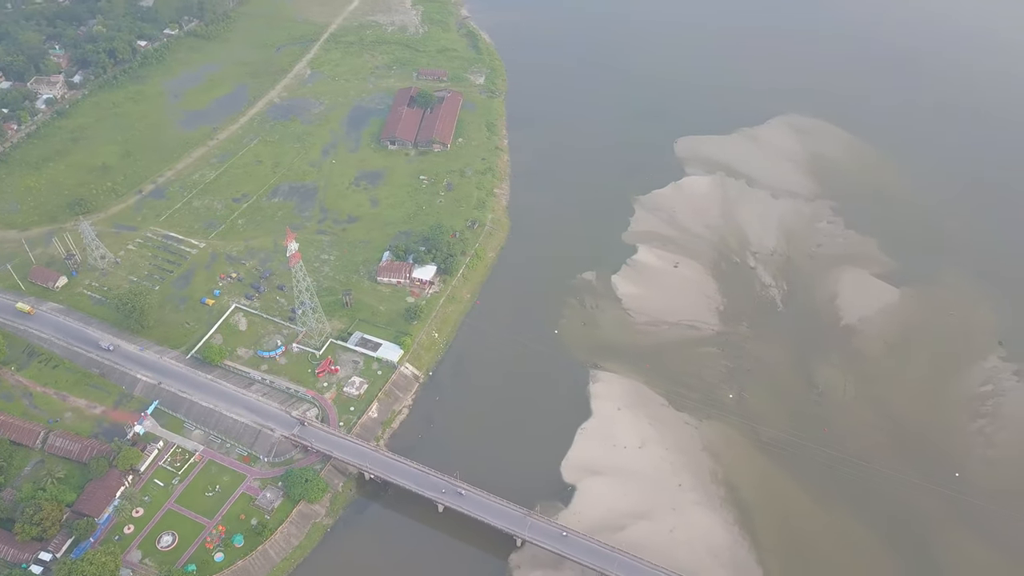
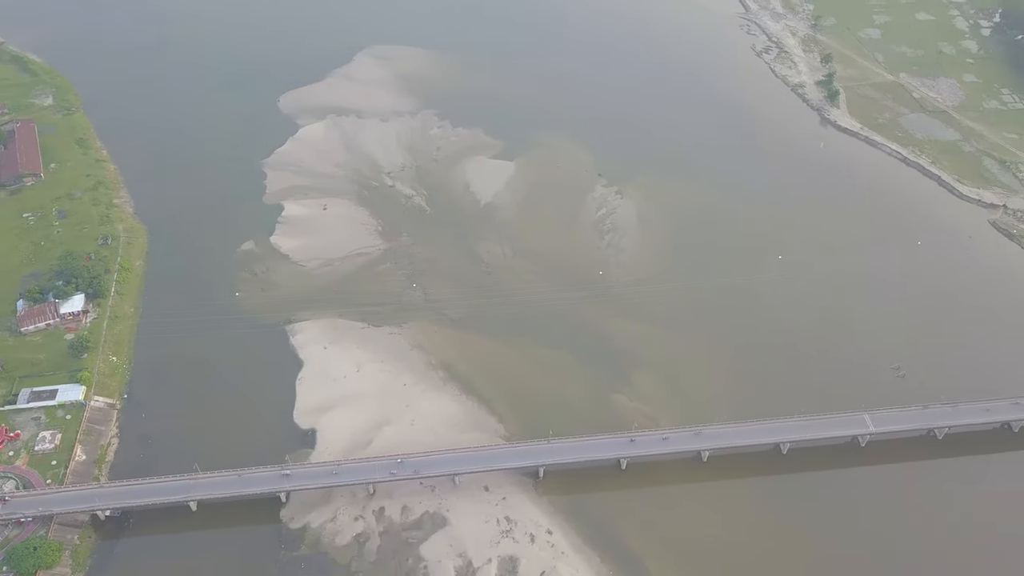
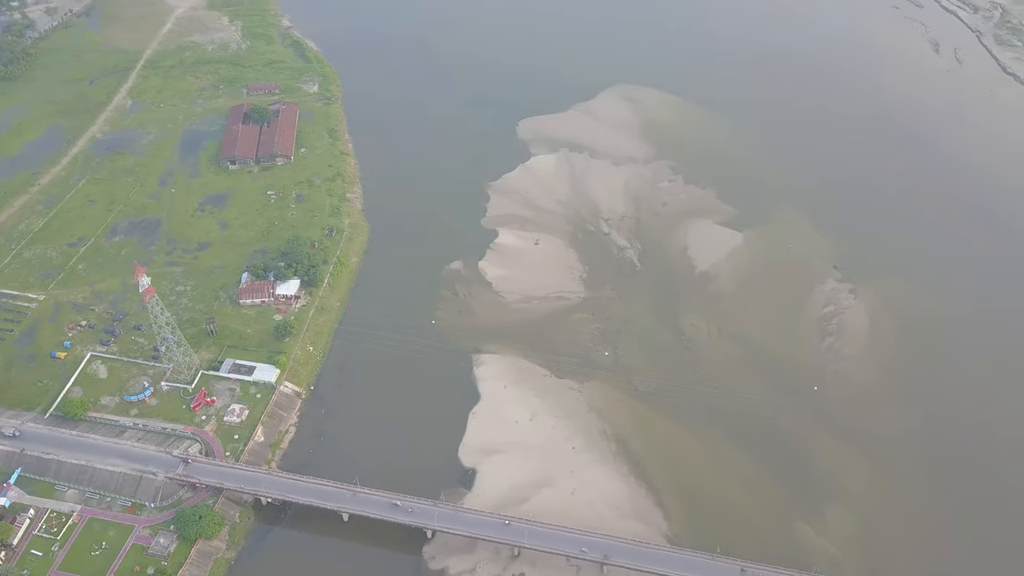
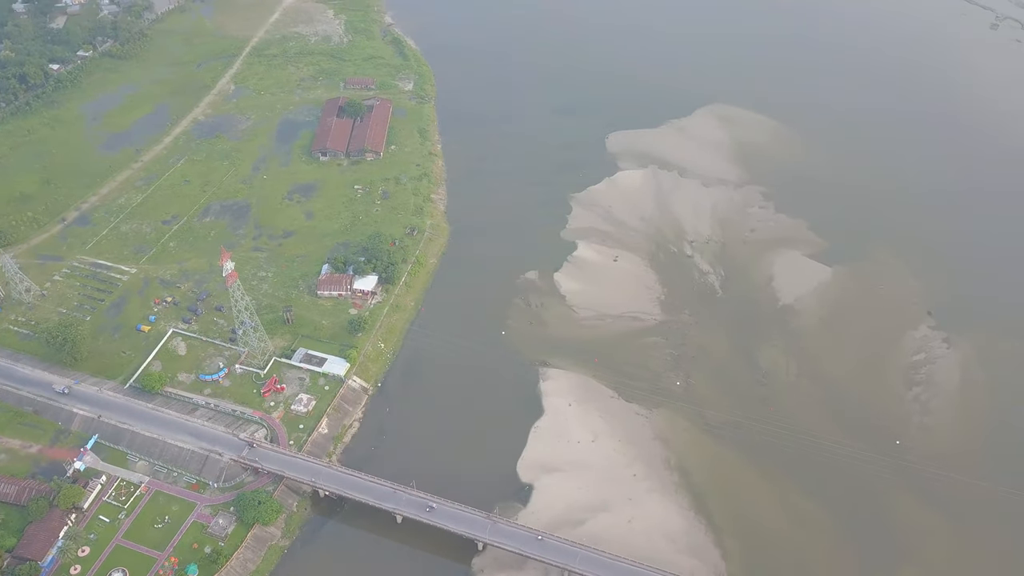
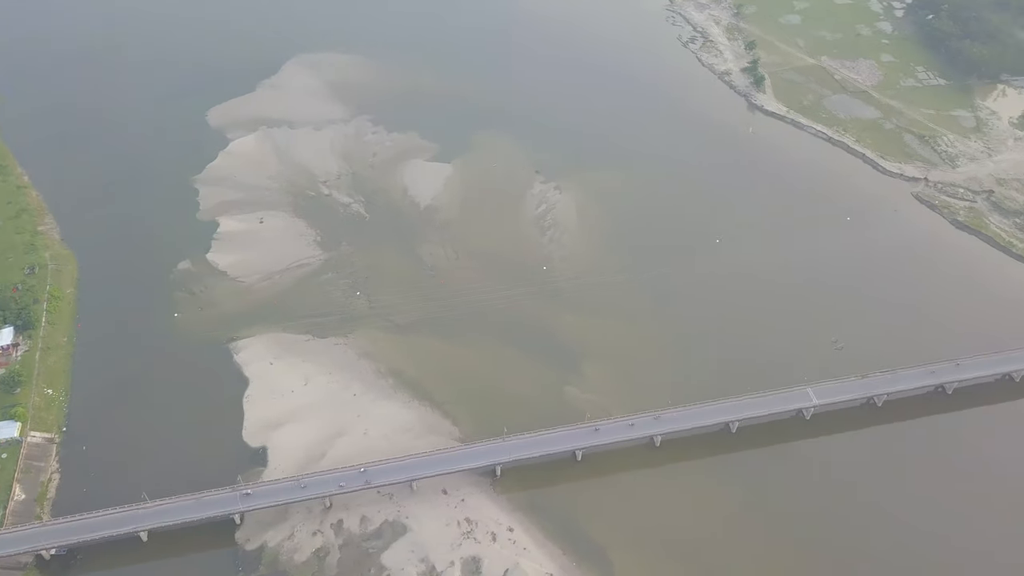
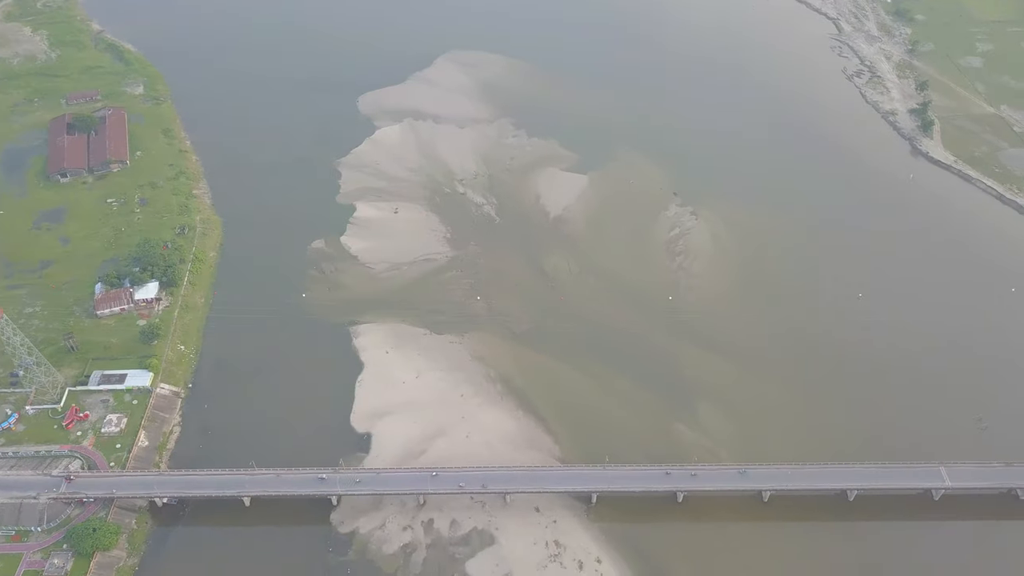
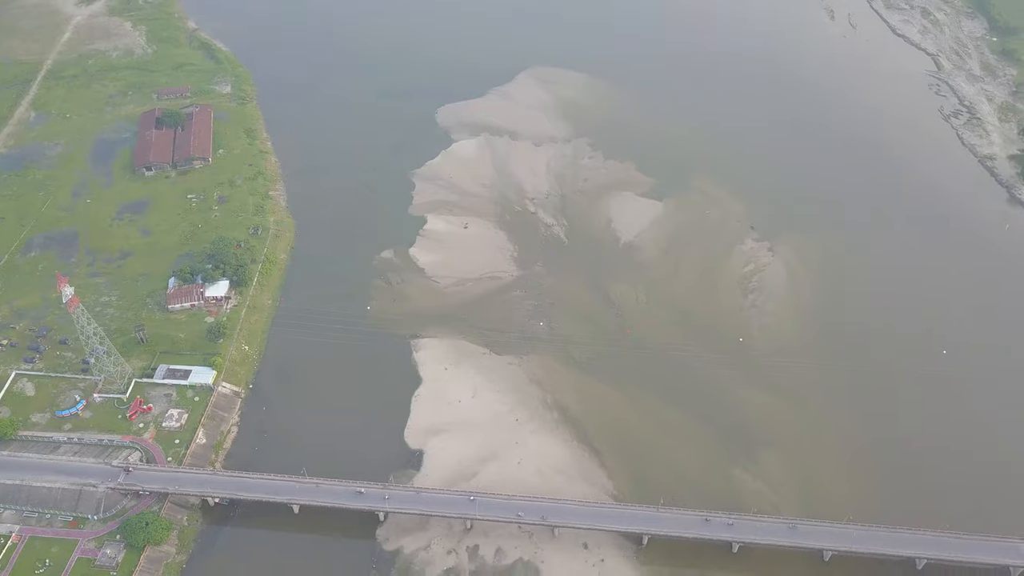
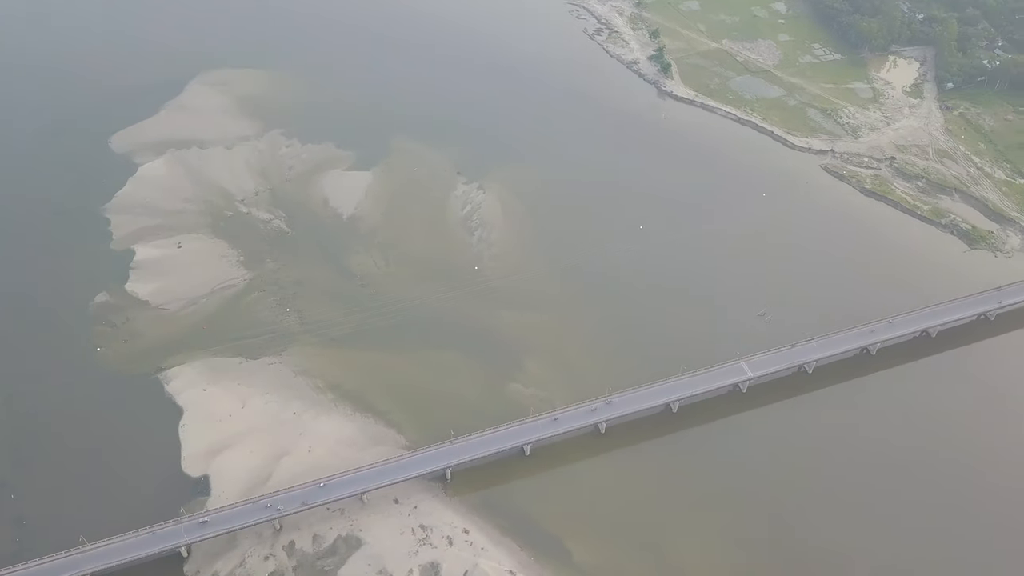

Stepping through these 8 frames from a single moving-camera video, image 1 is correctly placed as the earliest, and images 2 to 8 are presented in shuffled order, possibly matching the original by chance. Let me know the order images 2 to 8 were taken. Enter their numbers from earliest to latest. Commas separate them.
4, 3, 7, 6, 2, 5, 8
